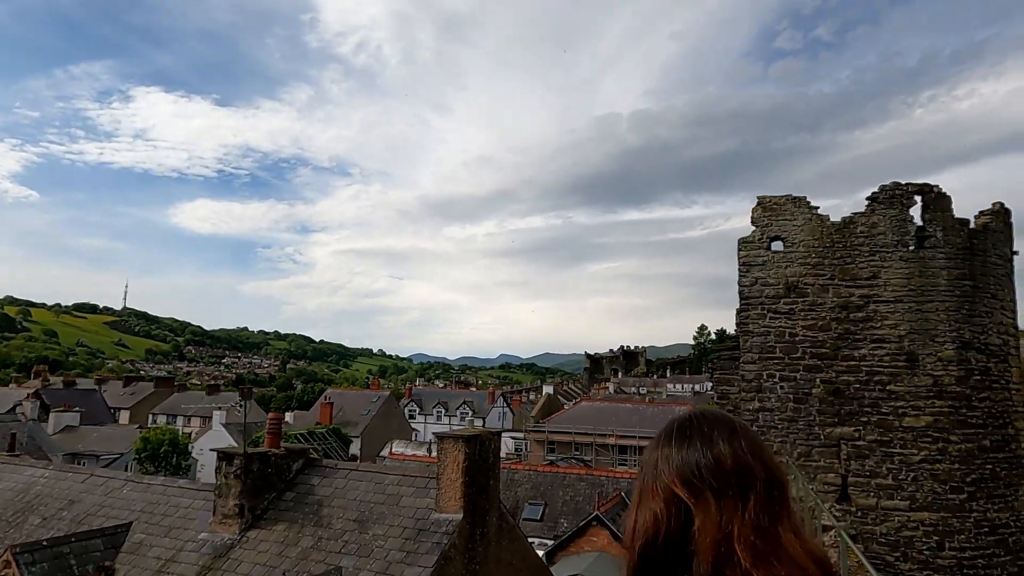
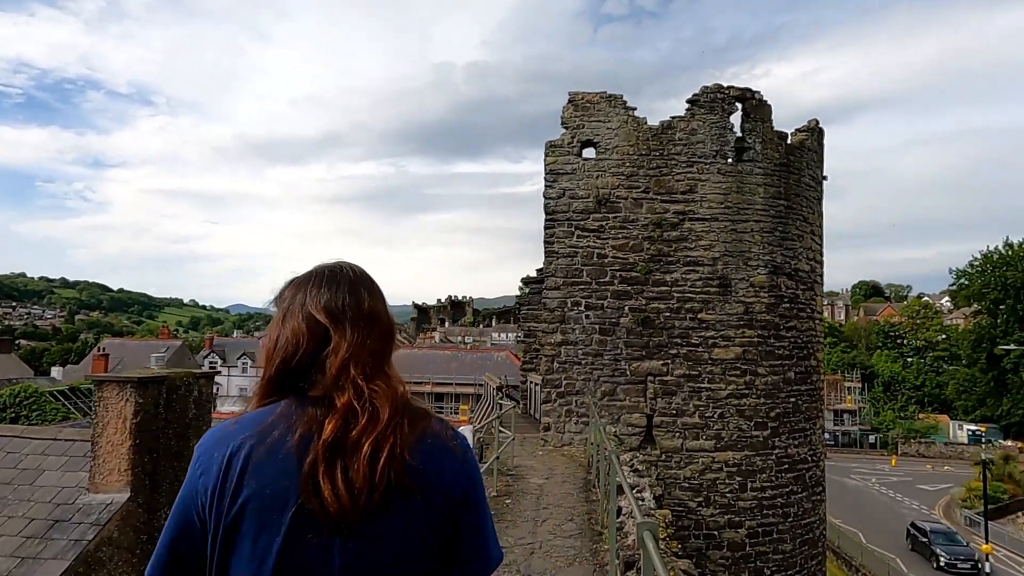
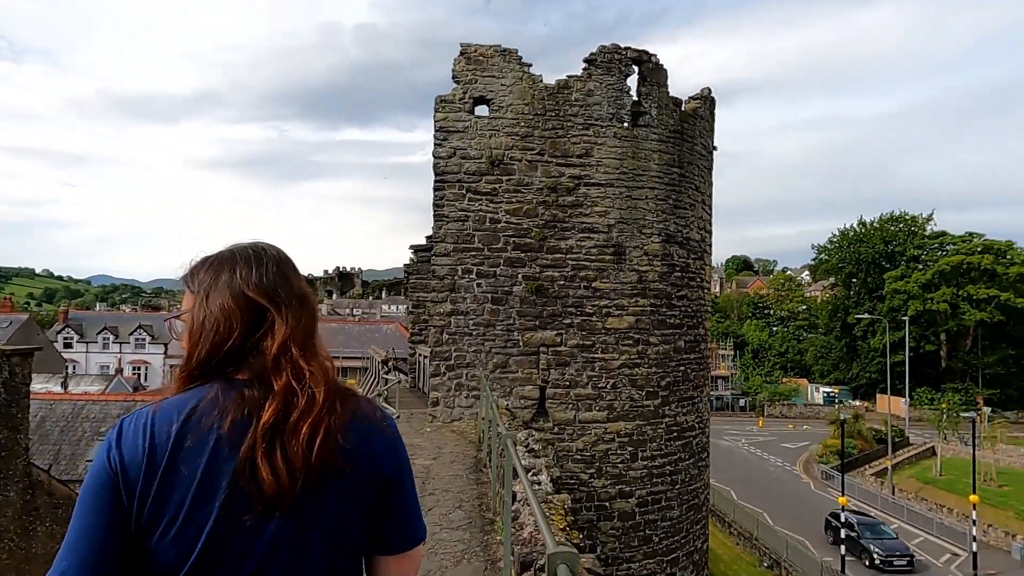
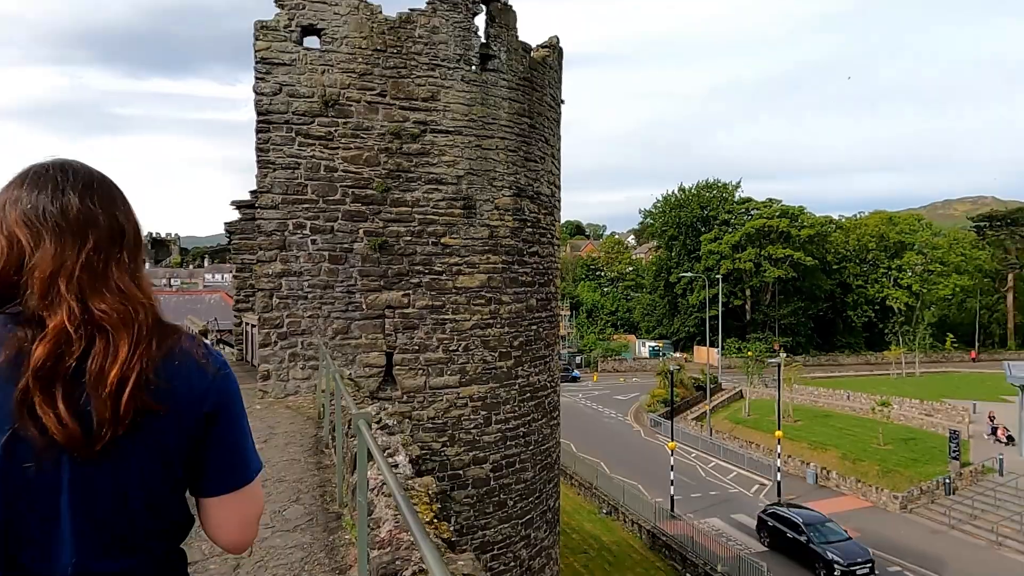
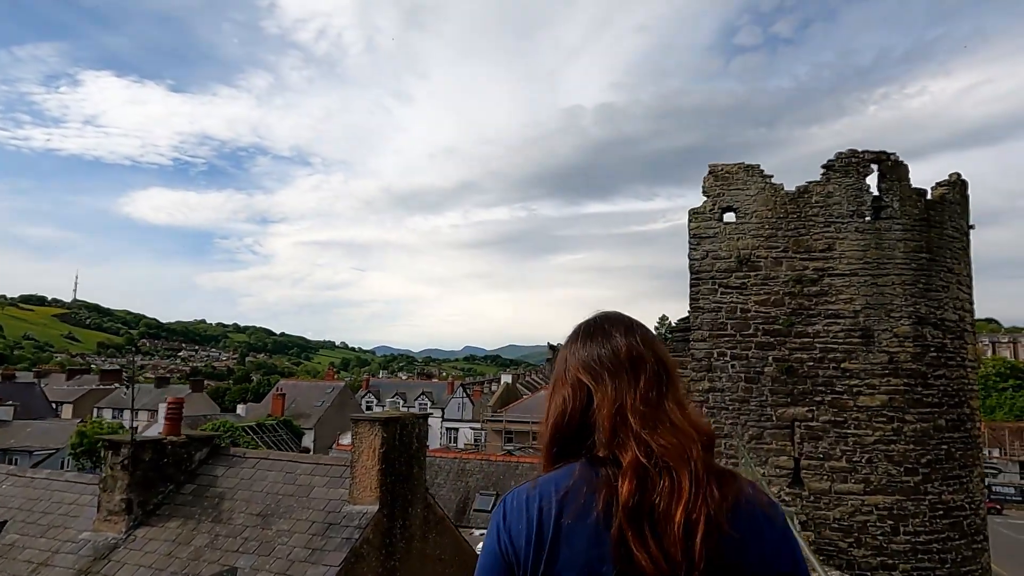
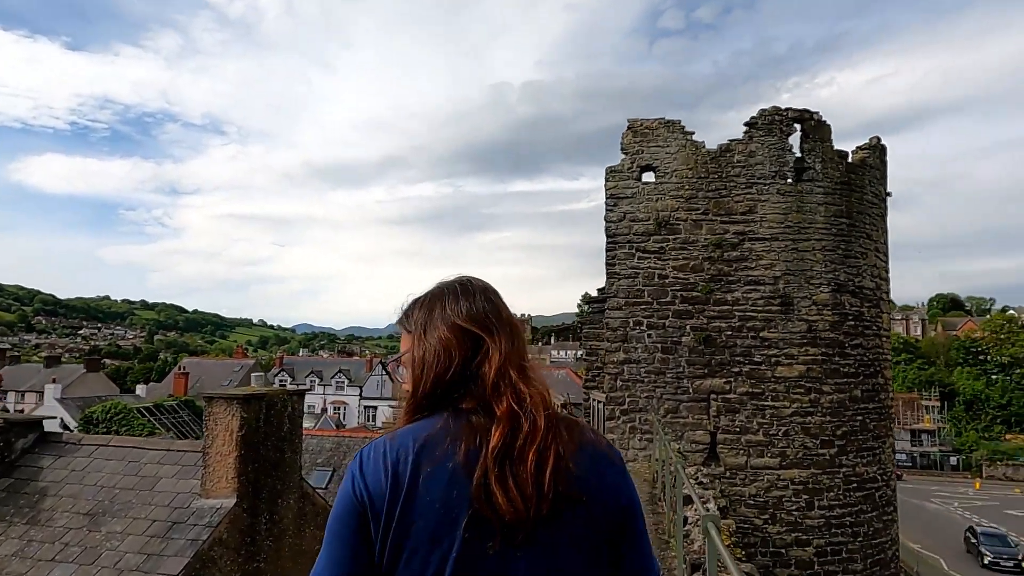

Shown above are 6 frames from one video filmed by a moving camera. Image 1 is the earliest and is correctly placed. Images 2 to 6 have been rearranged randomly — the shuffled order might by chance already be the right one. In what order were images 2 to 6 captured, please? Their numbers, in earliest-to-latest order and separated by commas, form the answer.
5, 6, 2, 3, 4
